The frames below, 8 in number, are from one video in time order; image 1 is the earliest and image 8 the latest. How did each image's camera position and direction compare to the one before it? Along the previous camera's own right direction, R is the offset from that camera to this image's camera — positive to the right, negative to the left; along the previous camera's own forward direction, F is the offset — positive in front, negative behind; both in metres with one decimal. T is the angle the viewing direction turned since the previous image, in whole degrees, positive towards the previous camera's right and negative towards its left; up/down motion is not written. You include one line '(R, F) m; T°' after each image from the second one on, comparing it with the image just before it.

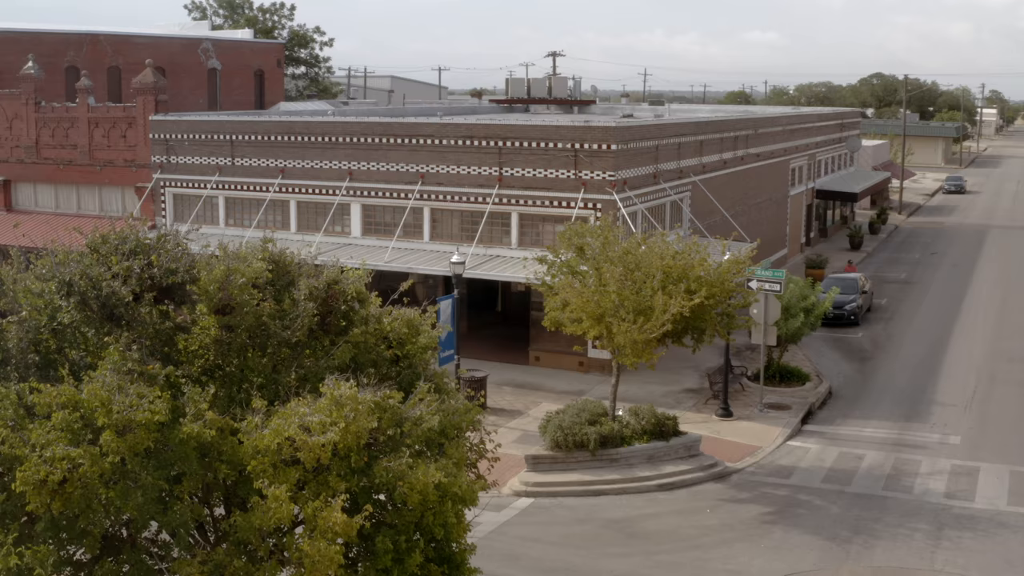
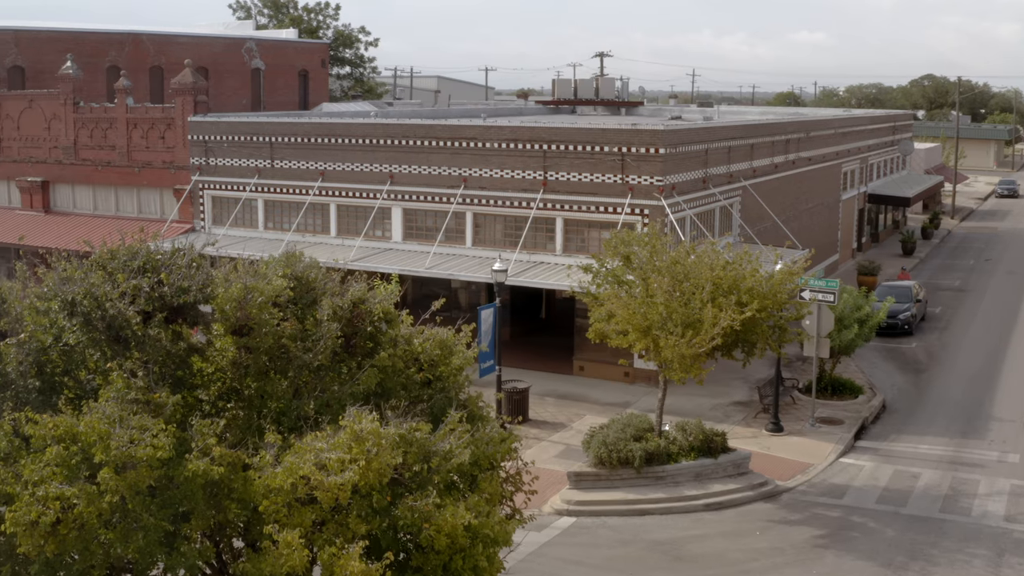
(0.0, +0.7) m; -2°
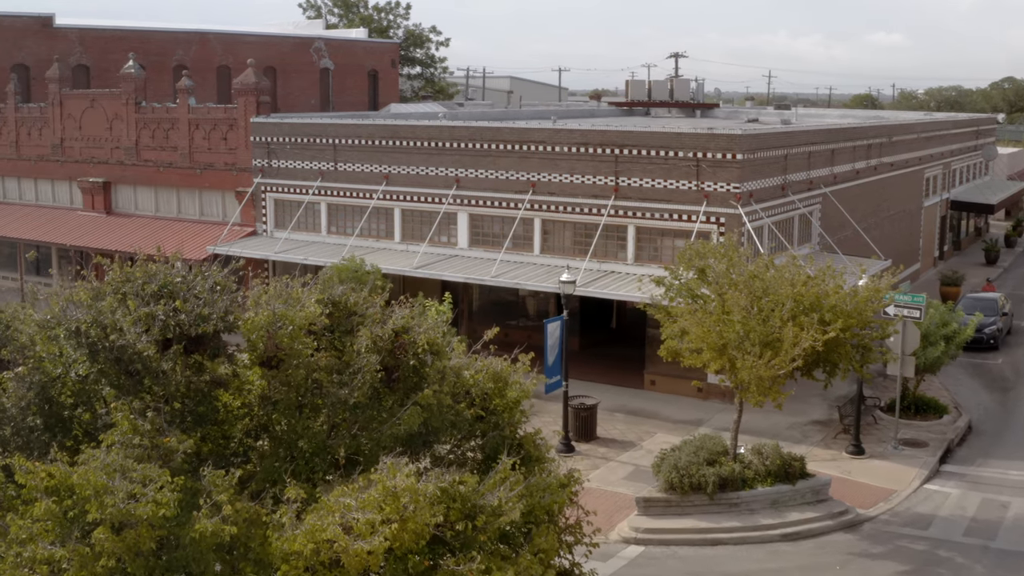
(+0.1, +1.0) m; -3°
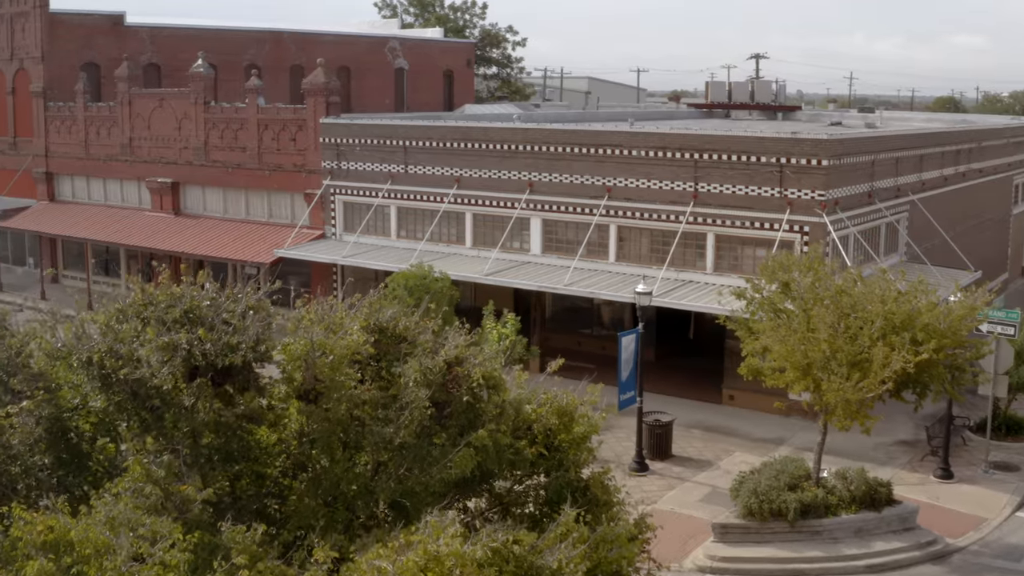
(0.0, +0.8) m; -3°
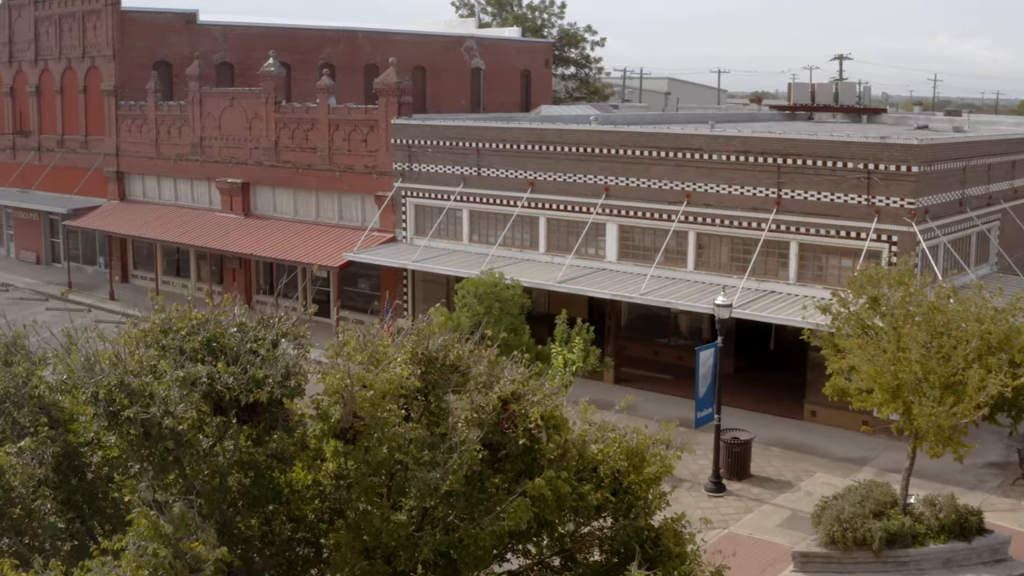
(+0.1, +0.8) m; -3°
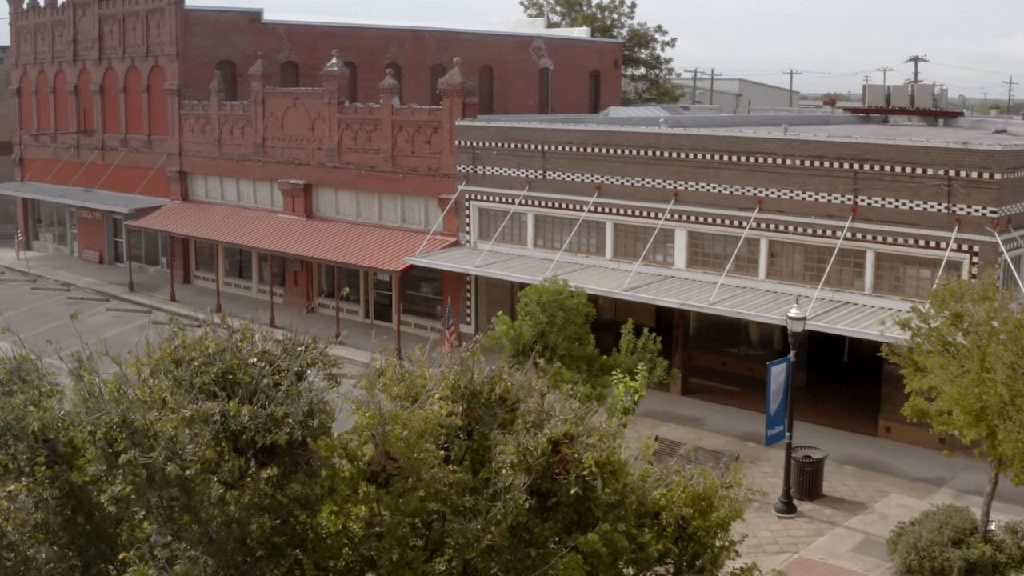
(+0.1, +0.7) m; -2°
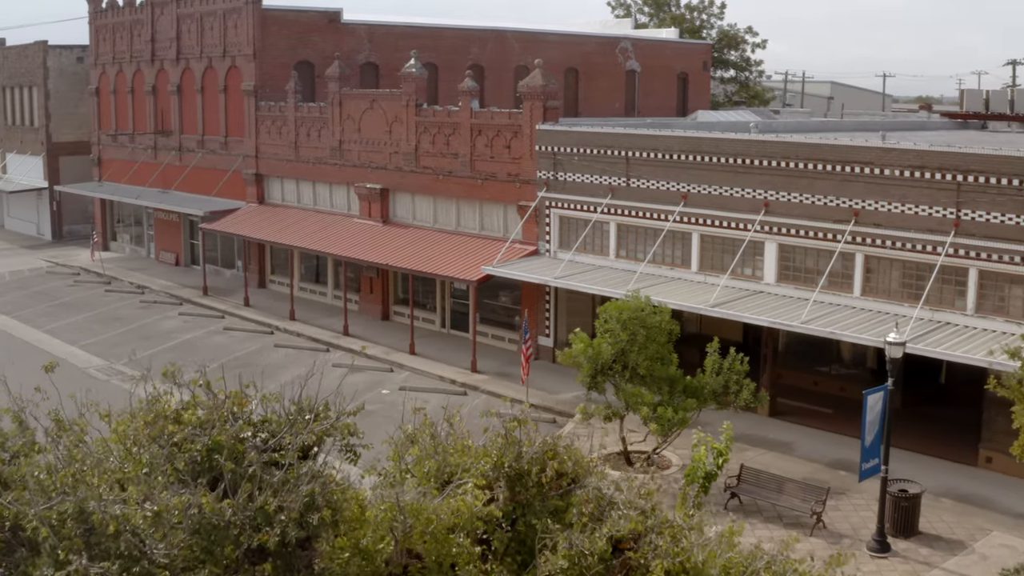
(+0.1, +1.1) m; -3°
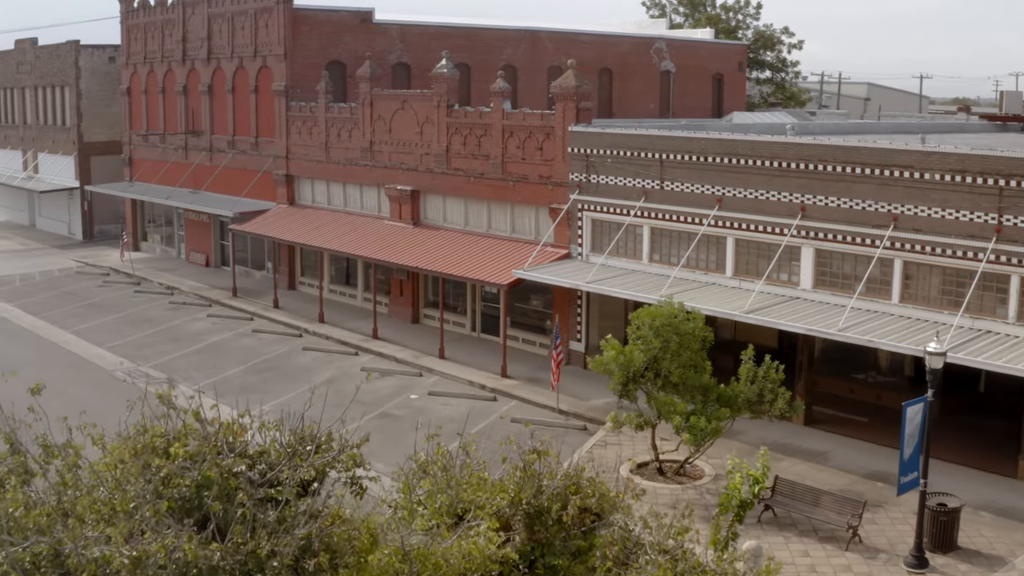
(0.0, +0.4) m; -1°
